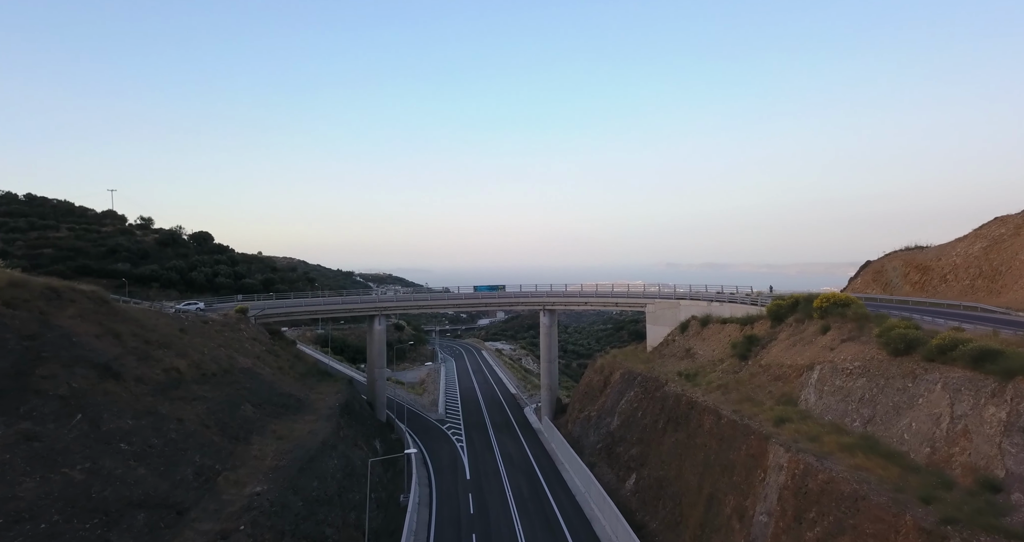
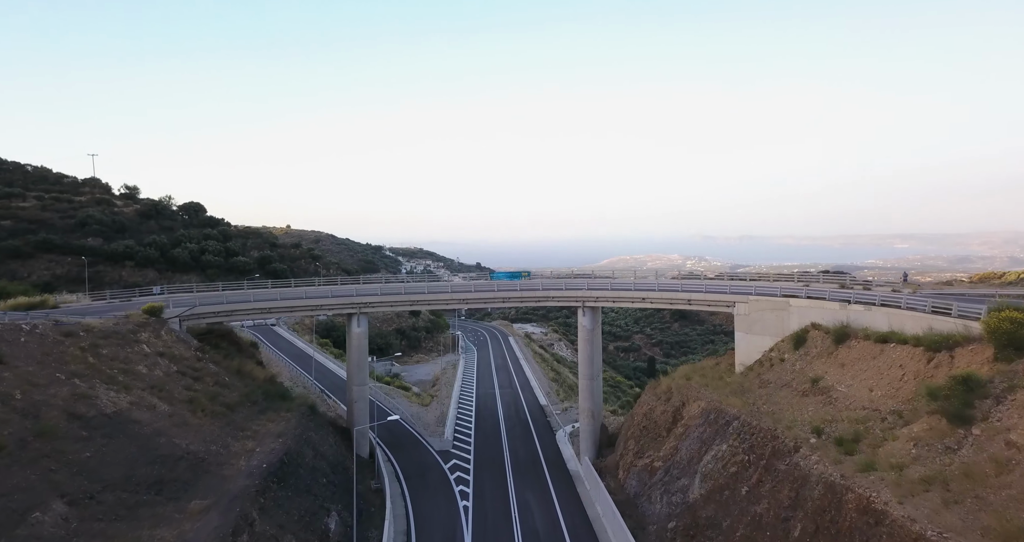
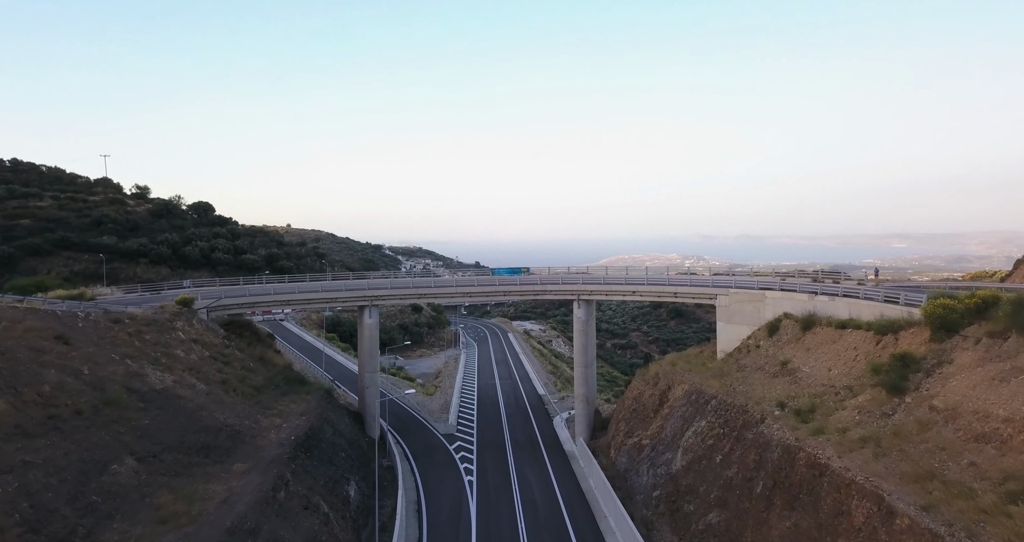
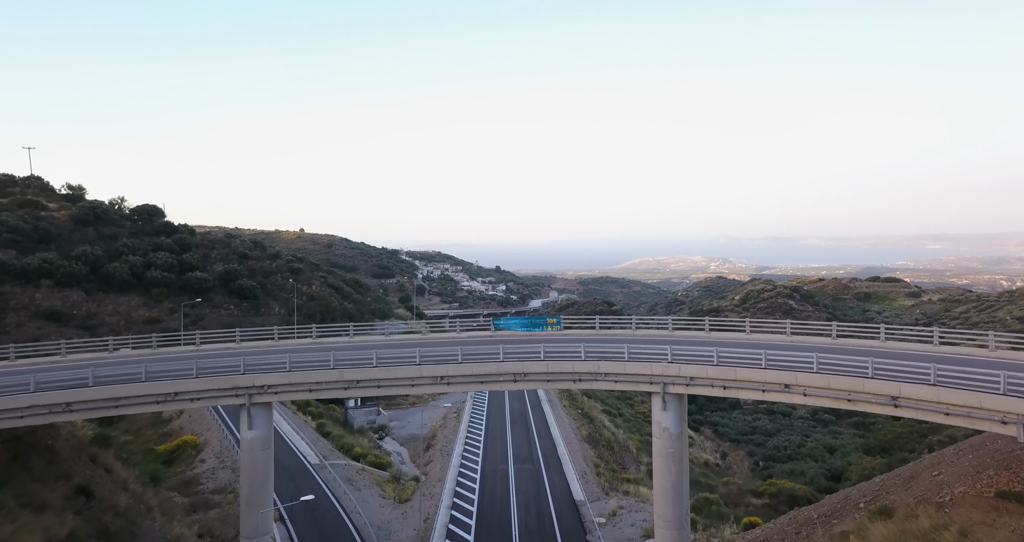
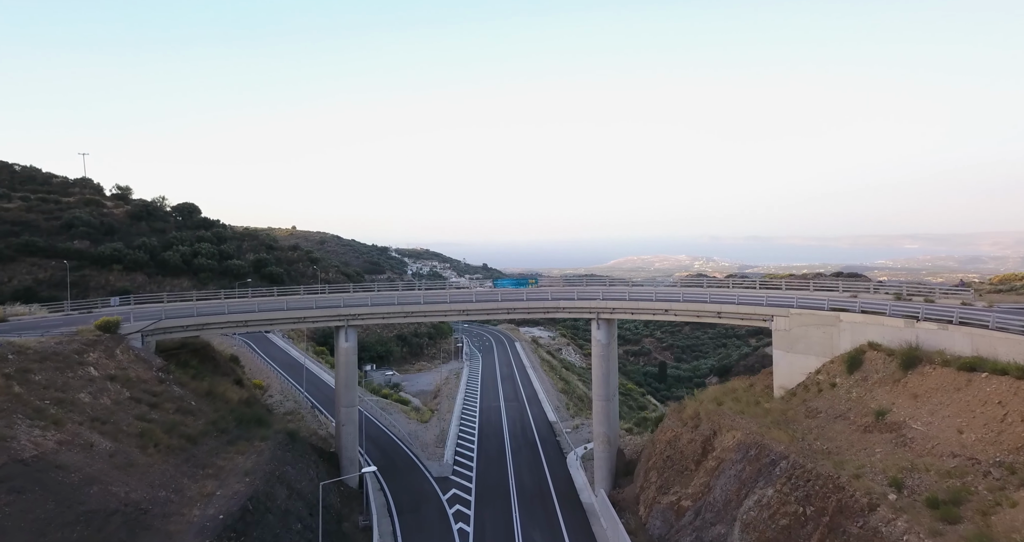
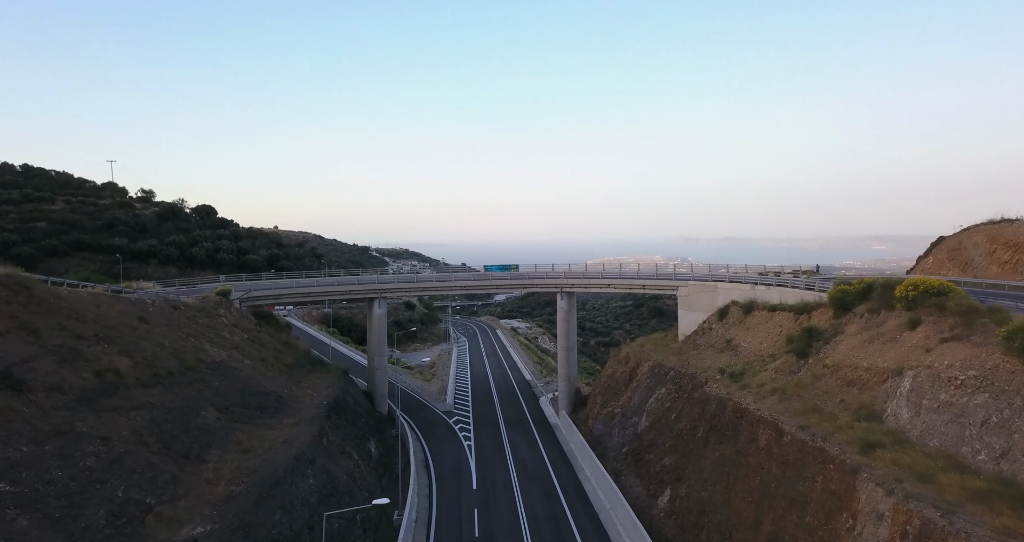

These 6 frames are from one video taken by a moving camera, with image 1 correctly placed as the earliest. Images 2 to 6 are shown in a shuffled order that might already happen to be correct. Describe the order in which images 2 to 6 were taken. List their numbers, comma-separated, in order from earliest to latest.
6, 3, 2, 5, 4
